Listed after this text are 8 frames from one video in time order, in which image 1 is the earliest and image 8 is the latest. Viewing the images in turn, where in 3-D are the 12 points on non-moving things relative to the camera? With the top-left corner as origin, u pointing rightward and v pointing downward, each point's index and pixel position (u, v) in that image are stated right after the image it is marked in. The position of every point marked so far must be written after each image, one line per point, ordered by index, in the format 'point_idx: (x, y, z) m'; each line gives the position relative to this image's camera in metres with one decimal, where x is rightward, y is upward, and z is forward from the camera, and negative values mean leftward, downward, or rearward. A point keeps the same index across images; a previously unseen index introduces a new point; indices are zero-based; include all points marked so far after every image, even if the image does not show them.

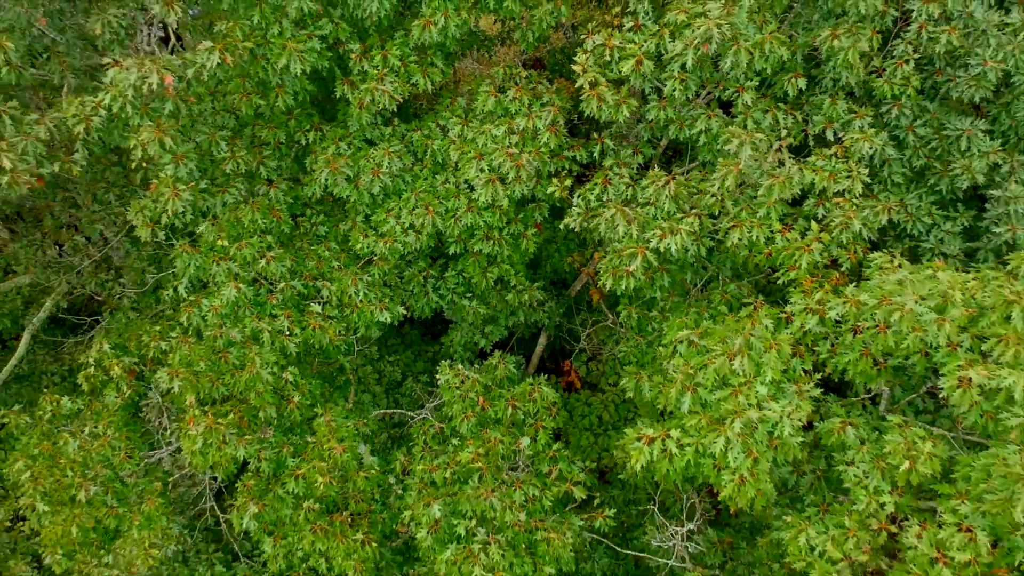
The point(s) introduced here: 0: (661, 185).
0: (+0.8, +0.5, +5.1) m
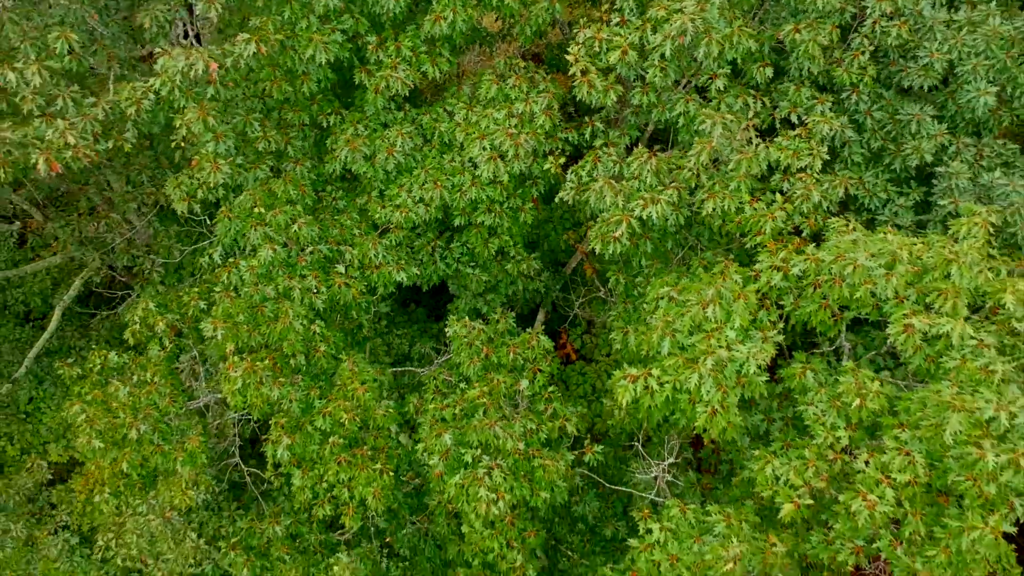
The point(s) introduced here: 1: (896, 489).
0: (+0.8, +0.8, +5.8) m
1: (+1.9, -1.0, +5.0) m
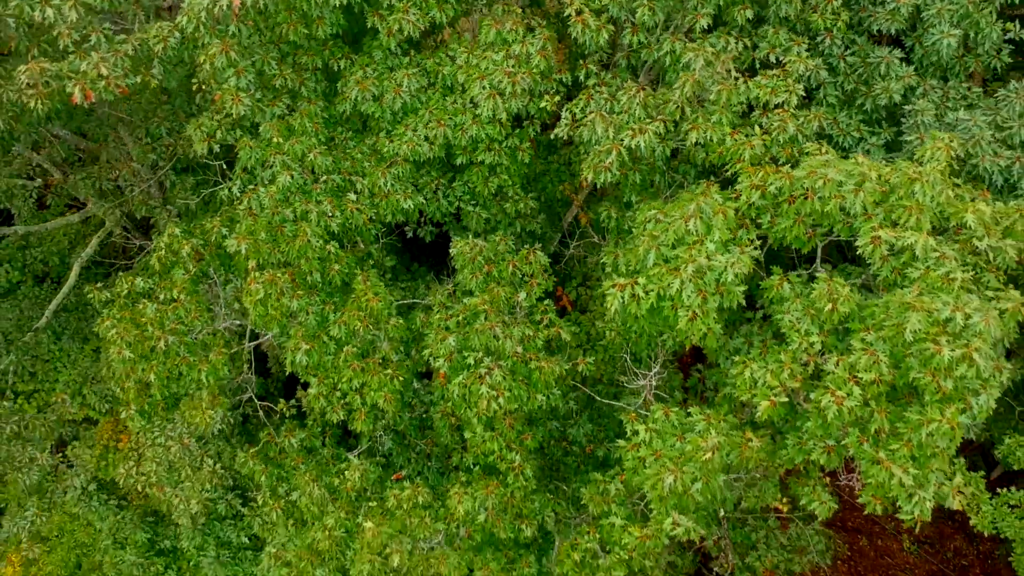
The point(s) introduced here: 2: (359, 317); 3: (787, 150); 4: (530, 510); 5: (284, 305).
0: (+0.8, +1.2, +6.3) m
1: (+1.9, -0.5, +5.5) m
2: (-0.9, -0.2, +5.9) m
3: (+1.7, +0.9, +6.2) m
4: (+0.1, -1.4, +6.1) m
5: (-1.3, -0.1, +5.8) m
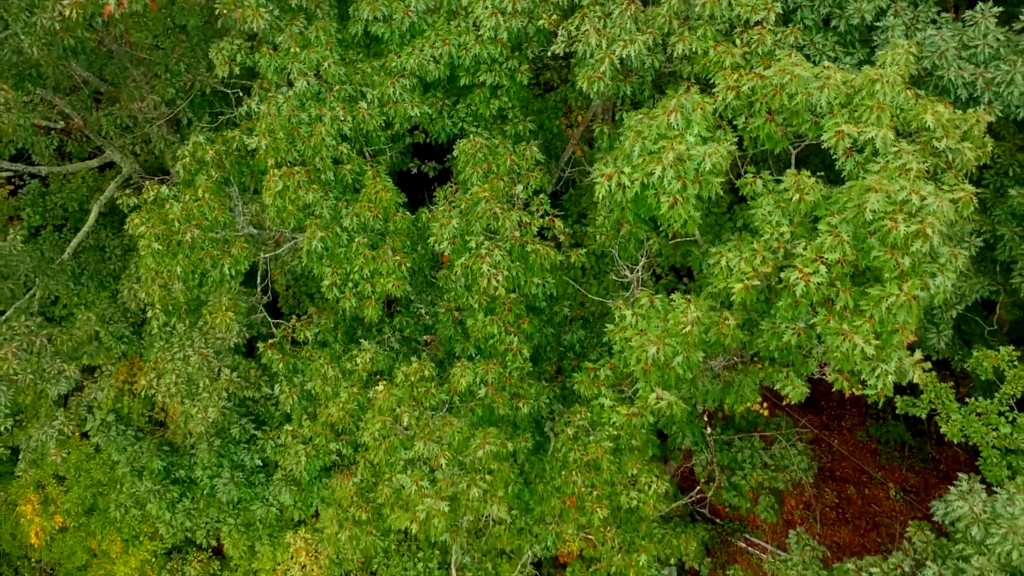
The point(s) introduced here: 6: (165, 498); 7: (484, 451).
0: (+0.8, +1.9, +6.8) m
1: (+1.9, +0.1, +6.0) m
2: (-0.9, +0.5, +6.4) m
3: (+1.7, +1.6, +6.8) m
4: (+0.1, -0.7, +6.7) m
5: (-1.4, +0.6, +6.4) m
6: (-3.9, -2.4, +11.1) m
7: (-0.2, -1.0, +6.0) m
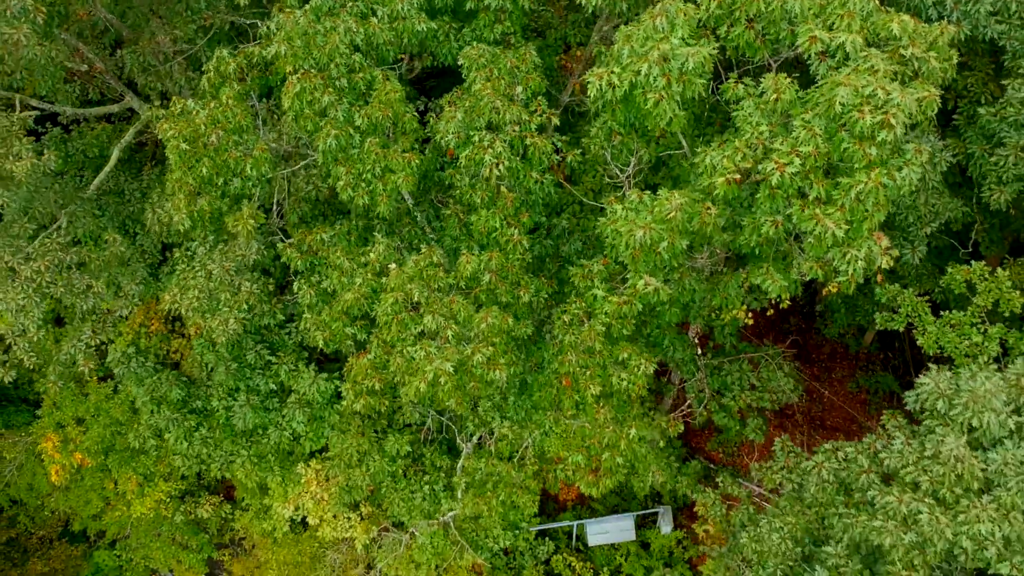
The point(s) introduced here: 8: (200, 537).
0: (+0.8, +2.7, +7.4) m
1: (+1.9, +0.9, +6.6) m
2: (-0.9, +1.3, +7.0) m
3: (+1.7, +2.3, +7.3) m
4: (+0.1, +0.1, +7.2) m
5: (-1.4, +1.3, +6.9) m
6: (-3.9, -1.6, +11.7) m
7: (-0.2, -0.2, +6.5) m
8: (-4.8, -3.8, +15.2) m
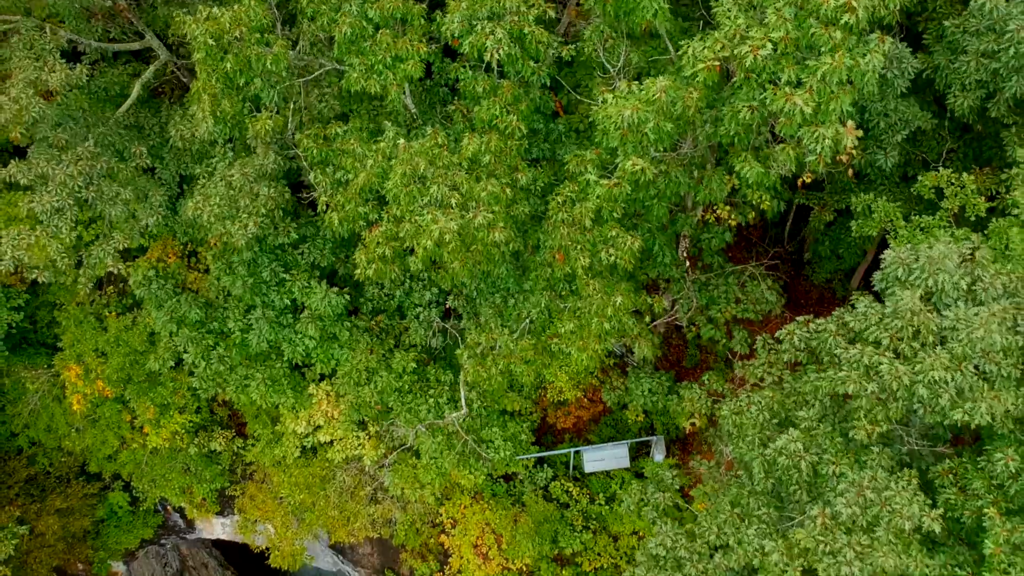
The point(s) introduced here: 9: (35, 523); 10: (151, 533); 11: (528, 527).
0: (+0.8, +3.6, +8.1) m
1: (+1.9, +1.8, +7.2) m
2: (-0.9, +2.2, +7.6) m
3: (+1.7, +3.2, +8.0) m
4: (+0.1, +1.0, +7.9) m
5: (-1.4, +2.3, +7.6) m
6: (-3.9, -0.7, +12.4) m
7: (-0.2, +0.7, +7.2) m
8: (-4.8, -2.9, +15.9) m
9: (-8.0, -4.0, +16.6) m
10: (-7.0, -4.8, +19.1) m
11: (+0.2, -3.4, +14.0) m
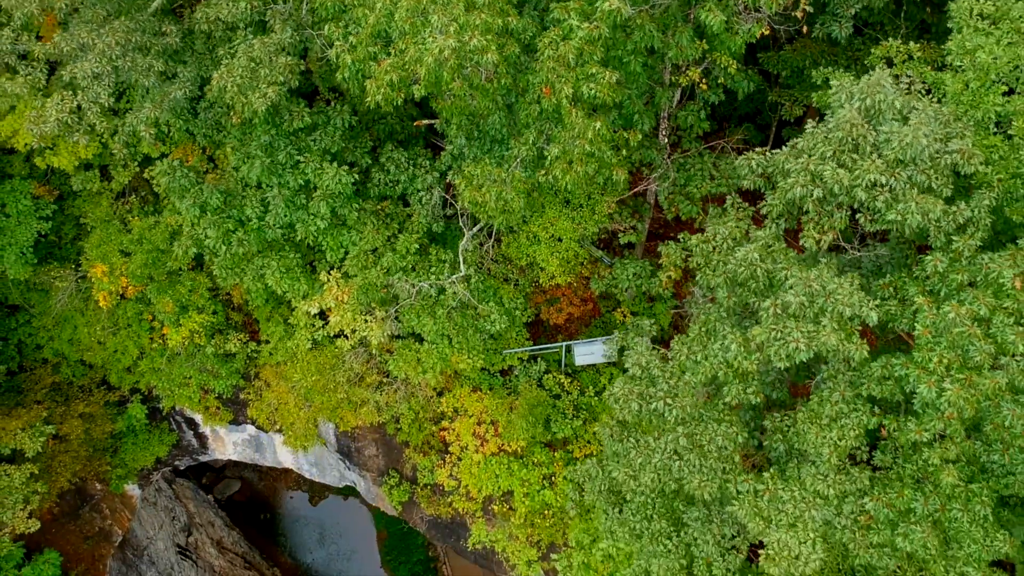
0: (+0.7, +5.1, +9.2) m
1: (+1.8, +3.4, +8.3) m
2: (-1.0, +3.7, +8.7) m
3: (+1.6, +4.8, +9.1) m
4: (0.0, +2.5, +9.0) m
5: (-1.4, +3.8, +8.7) m
6: (-3.9, +0.8, +13.5) m
7: (-0.2, +2.2, +8.3) m
8: (-4.9, -1.4, +17.0) m
9: (-8.1, -2.5, +17.6) m
10: (-7.1, -3.3, +20.2) m
11: (+0.2, -1.9, +15.1) m
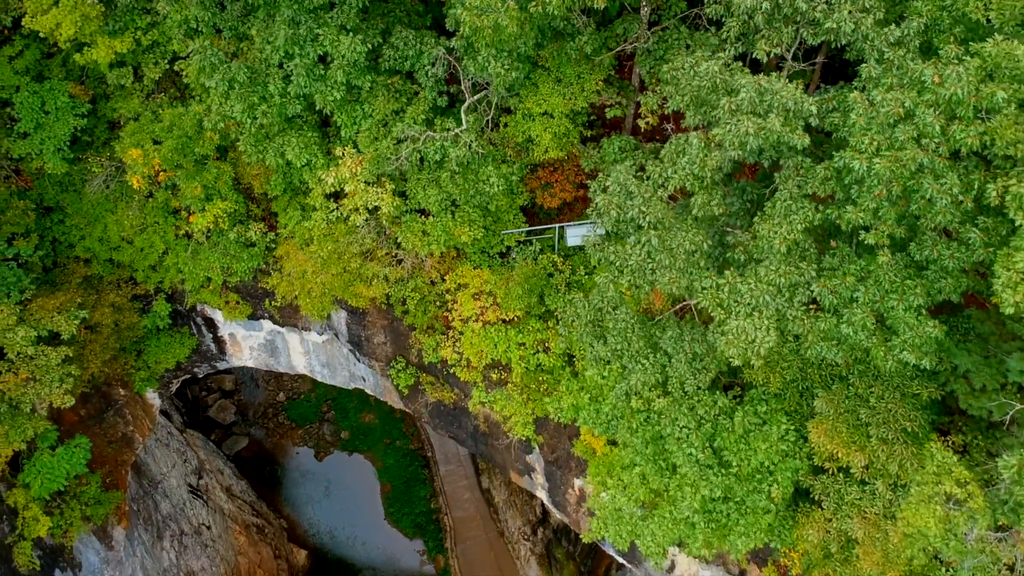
0: (+0.6, +7.1, +10.7) m
1: (+1.8, +5.4, +9.8) m
2: (-1.0, +5.7, +10.2) m
3: (+1.6, +6.8, +10.6) m
4: (0.0, +4.5, +10.5) m
5: (-1.5, +5.8, +10.2) m
6: (-4.0, +2.8, +14.9) m
7: (-0.3, +4.2, +9.8) m
8: (-4.9, +0.6, +18.5) m
9: (-8.1, -0.5, +19.1) m
10: (-7.1, -1.3, +21.7) m
11: (+0.1, +0.1, +16.6) m
